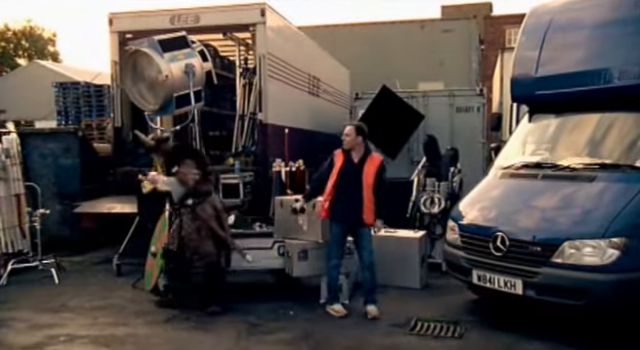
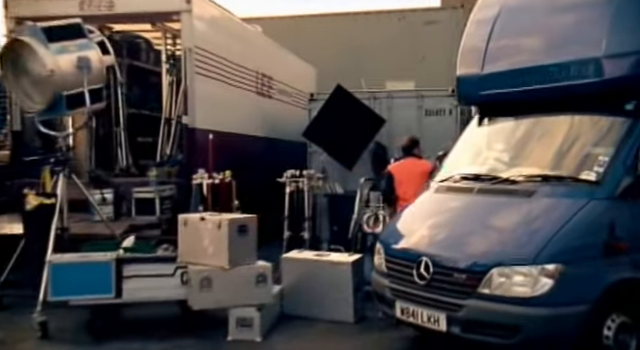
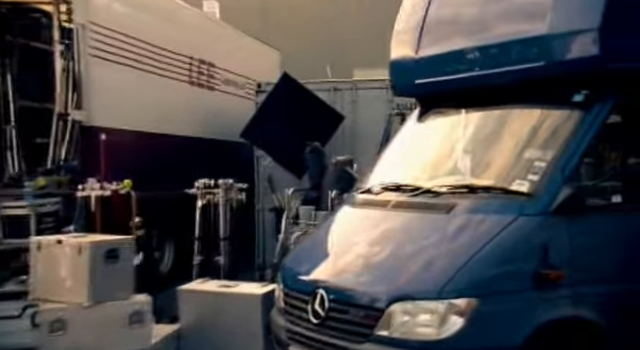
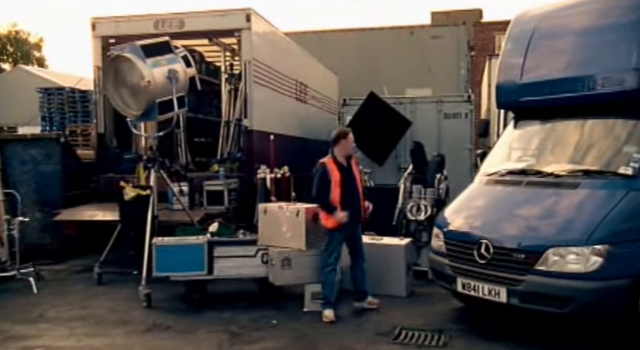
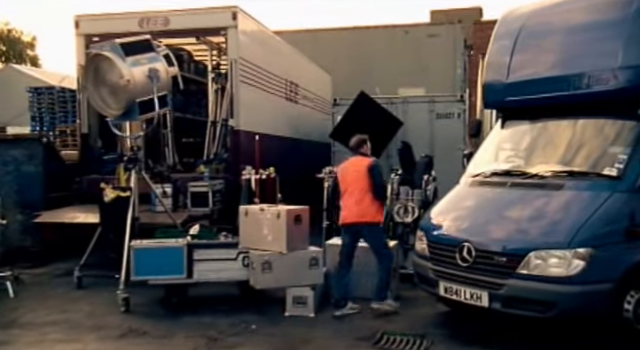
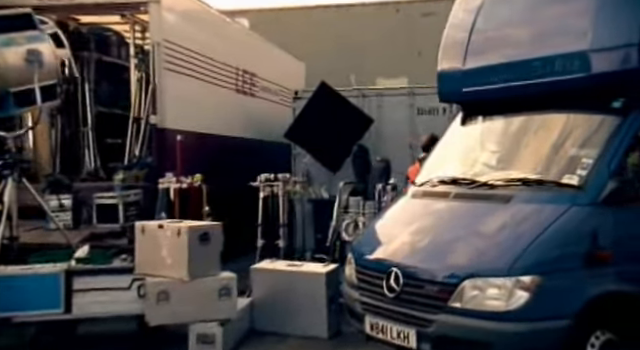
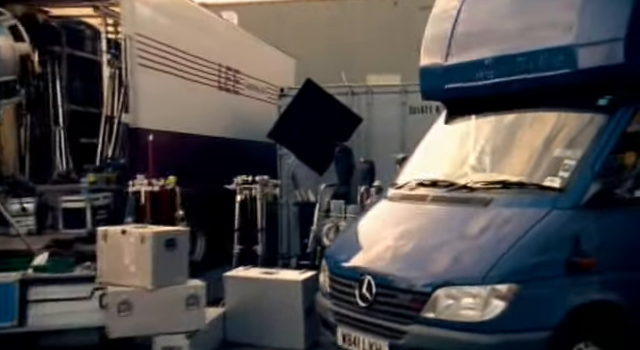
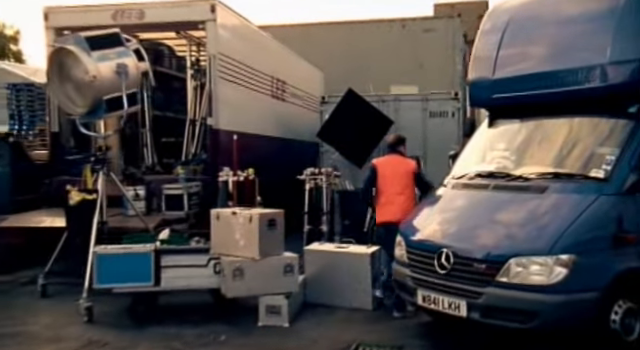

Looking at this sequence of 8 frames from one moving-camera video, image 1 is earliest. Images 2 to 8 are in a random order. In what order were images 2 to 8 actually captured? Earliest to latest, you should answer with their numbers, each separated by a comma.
4, 5, 8, 2, 6, 7, 3
